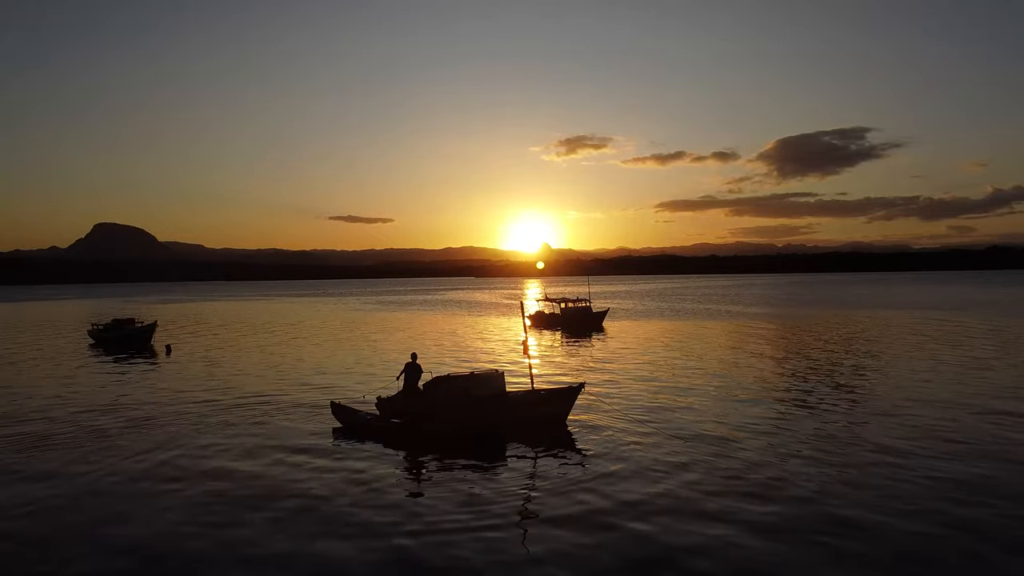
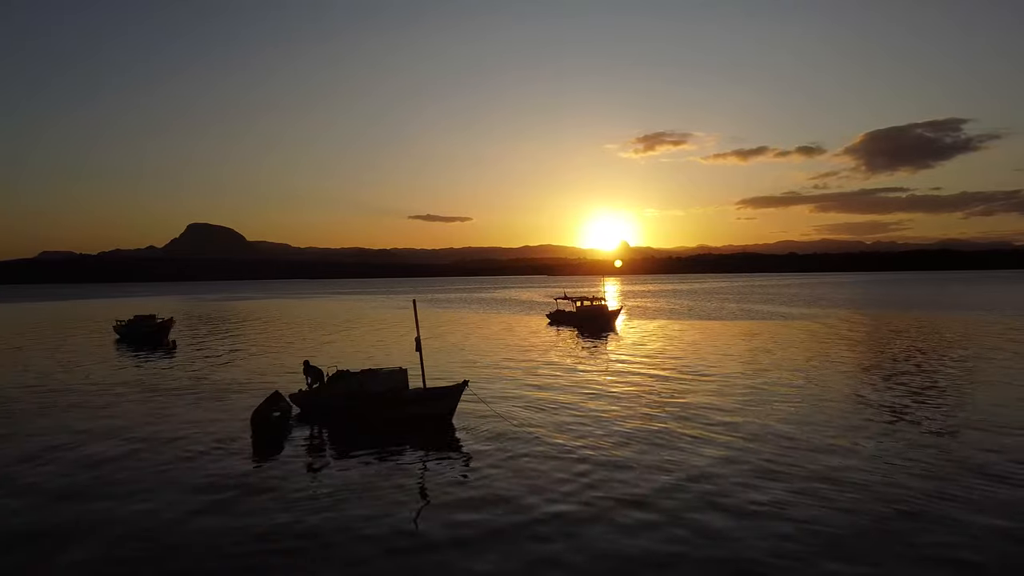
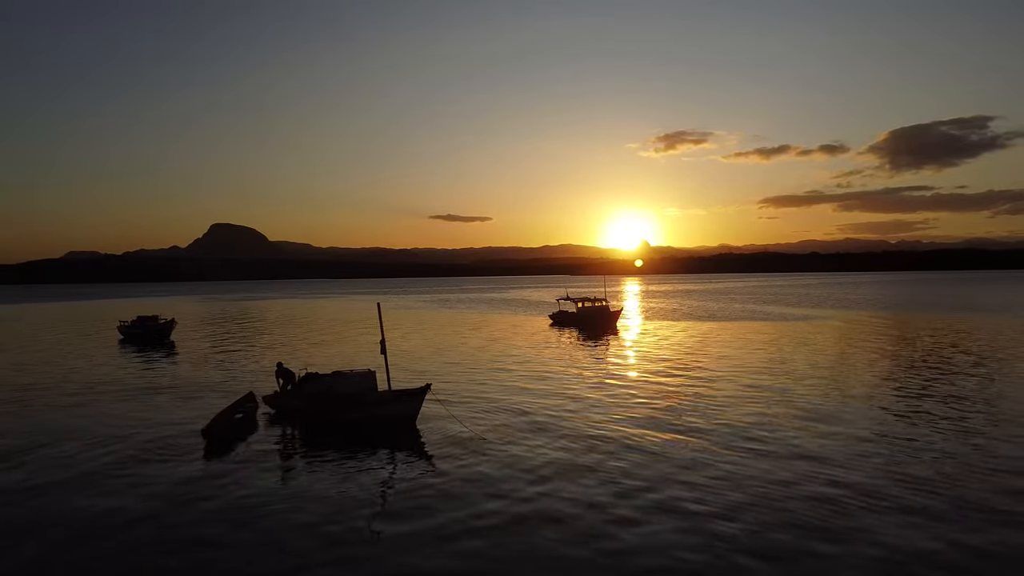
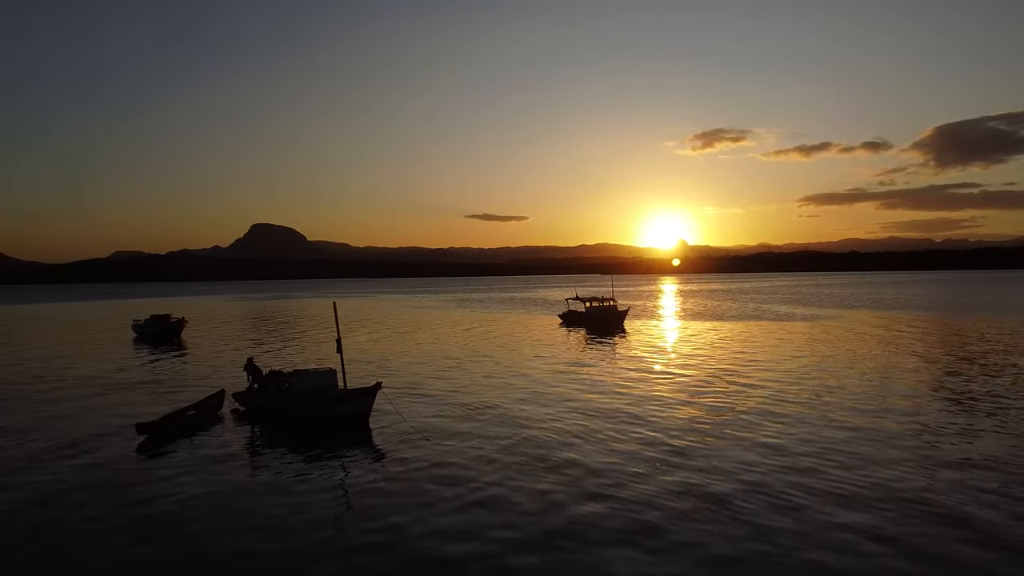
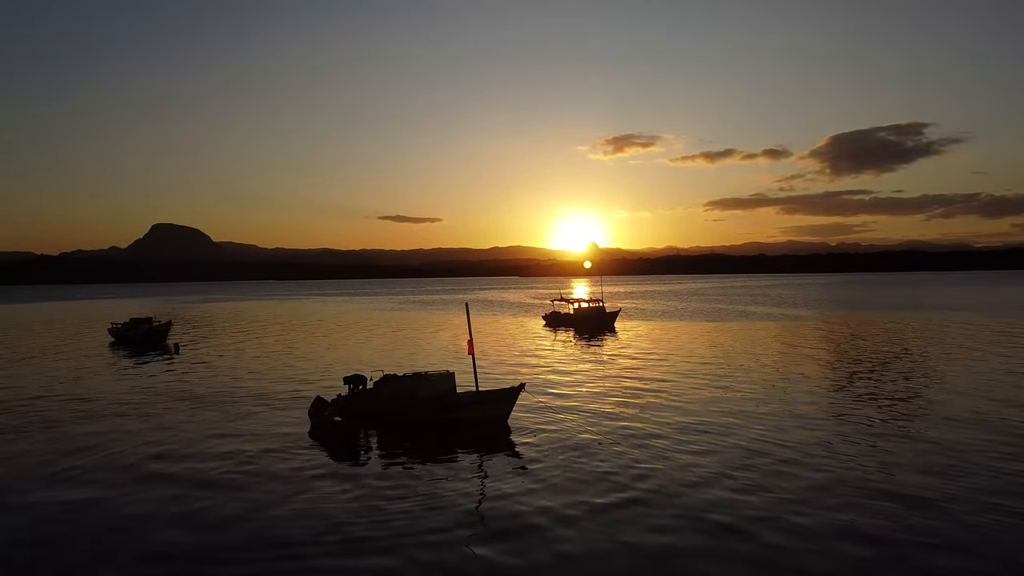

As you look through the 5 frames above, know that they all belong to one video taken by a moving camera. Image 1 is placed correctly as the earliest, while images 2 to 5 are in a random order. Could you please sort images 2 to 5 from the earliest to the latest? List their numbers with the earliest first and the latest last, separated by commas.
5, 2, 3, 4
